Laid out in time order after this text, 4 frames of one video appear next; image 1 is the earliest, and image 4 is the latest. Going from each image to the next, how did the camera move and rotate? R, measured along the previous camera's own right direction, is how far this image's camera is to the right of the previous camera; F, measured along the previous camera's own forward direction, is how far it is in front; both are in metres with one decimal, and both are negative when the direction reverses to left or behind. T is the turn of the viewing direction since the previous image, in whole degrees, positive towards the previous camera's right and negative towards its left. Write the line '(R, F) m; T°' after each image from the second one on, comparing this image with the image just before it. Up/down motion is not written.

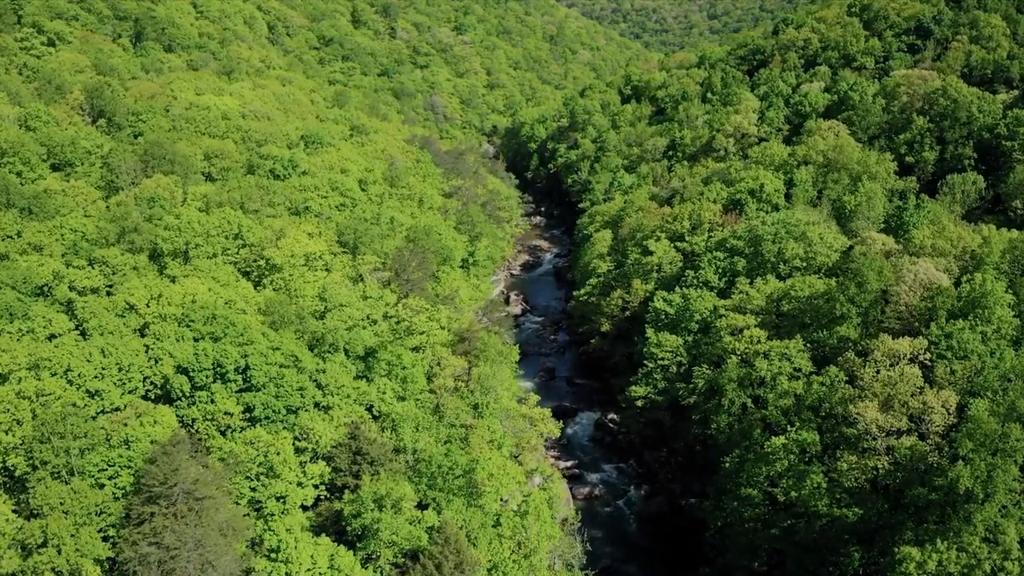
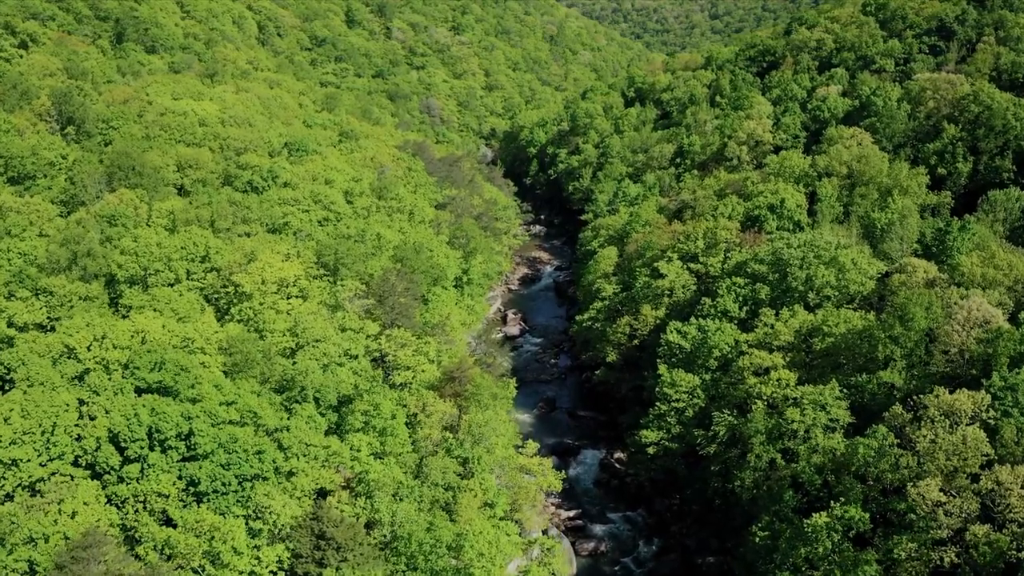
(+0.3, +6.1) m; 0°
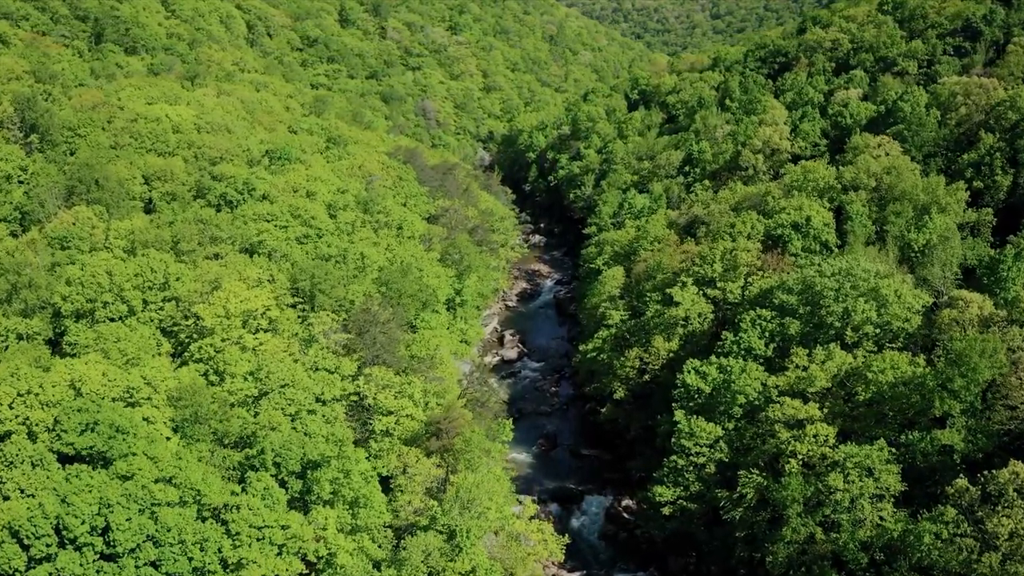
(+0.2, +6.1) m; 0°
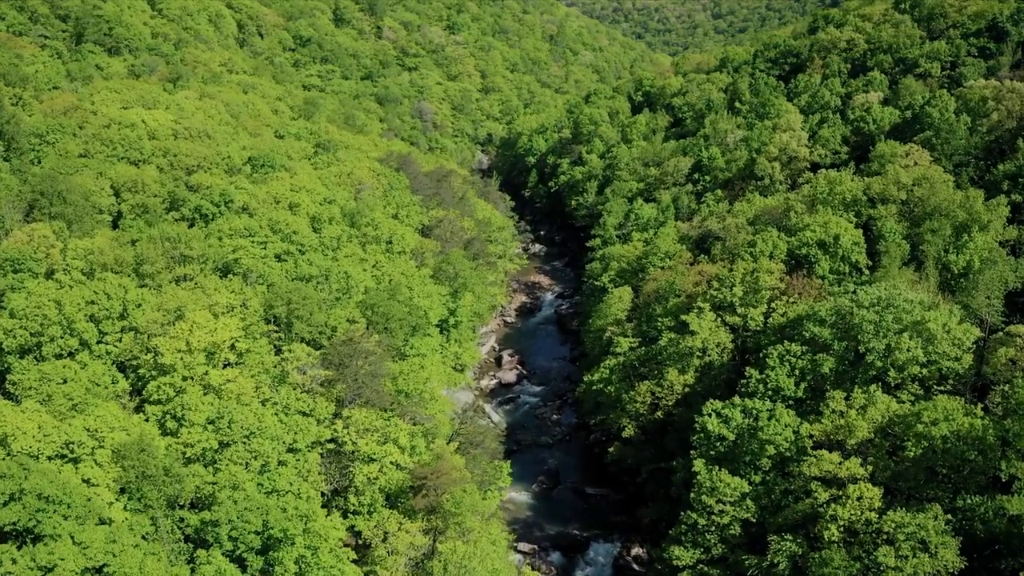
(+0.1, +5.1) m; 0°
